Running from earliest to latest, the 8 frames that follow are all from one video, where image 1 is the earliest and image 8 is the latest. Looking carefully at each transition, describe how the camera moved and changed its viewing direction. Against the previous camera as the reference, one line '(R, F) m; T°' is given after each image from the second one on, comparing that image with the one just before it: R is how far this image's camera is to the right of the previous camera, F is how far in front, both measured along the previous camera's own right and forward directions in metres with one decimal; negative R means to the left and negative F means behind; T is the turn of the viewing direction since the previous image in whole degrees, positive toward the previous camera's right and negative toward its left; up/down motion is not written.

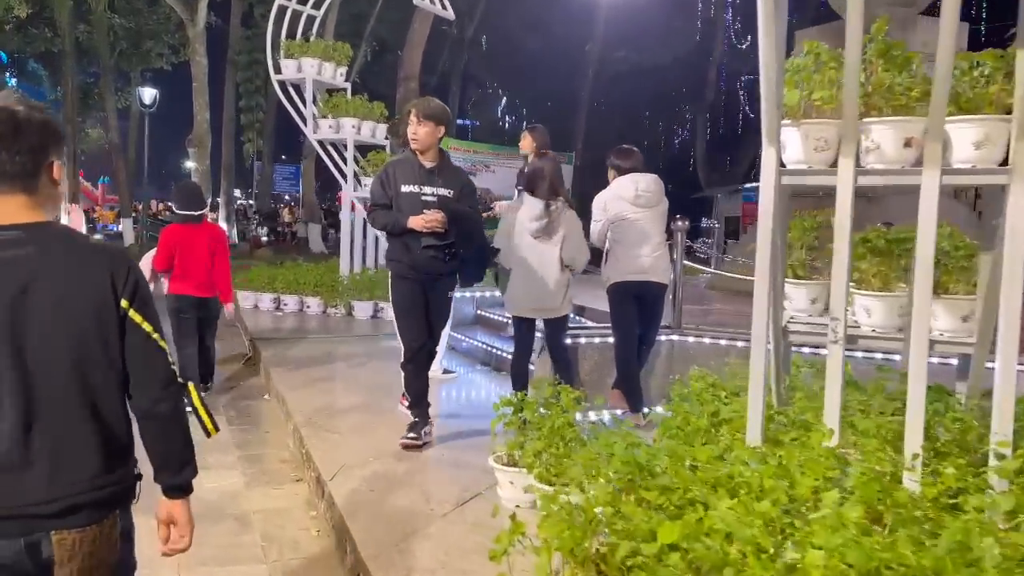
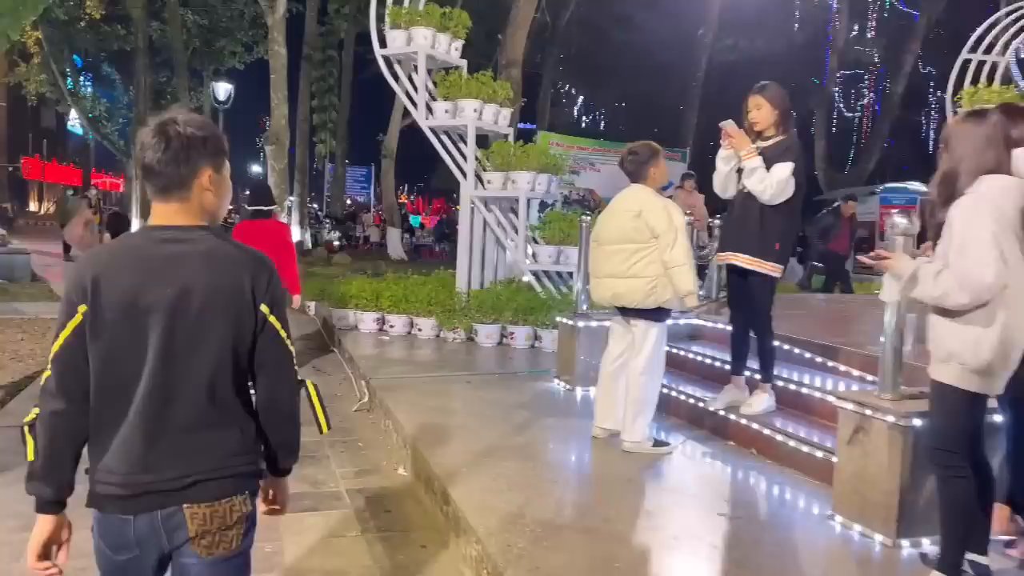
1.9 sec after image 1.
(-1.1, +2.0) m; -4°
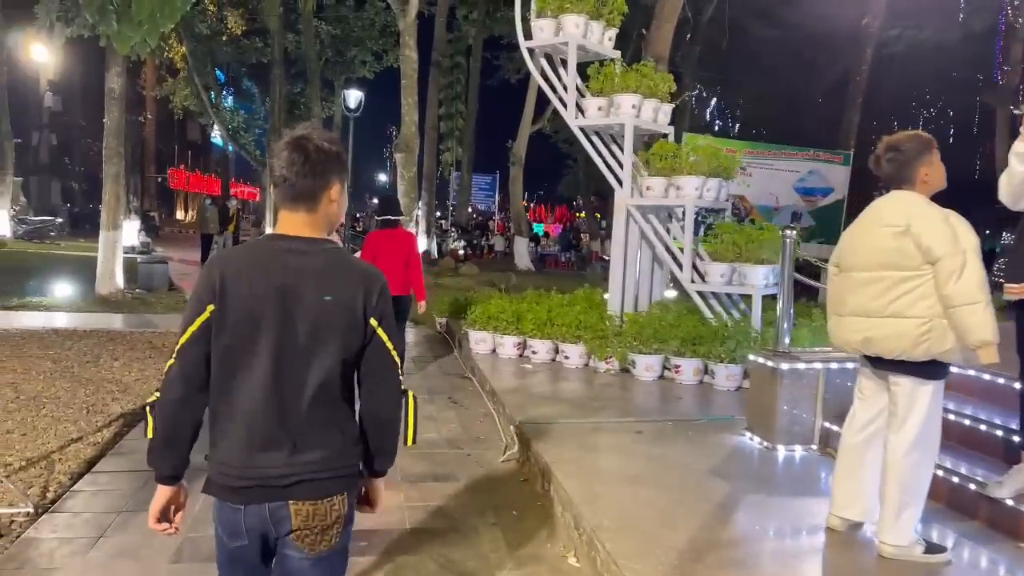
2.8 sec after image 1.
(-0.4, +1.1) m; -8°
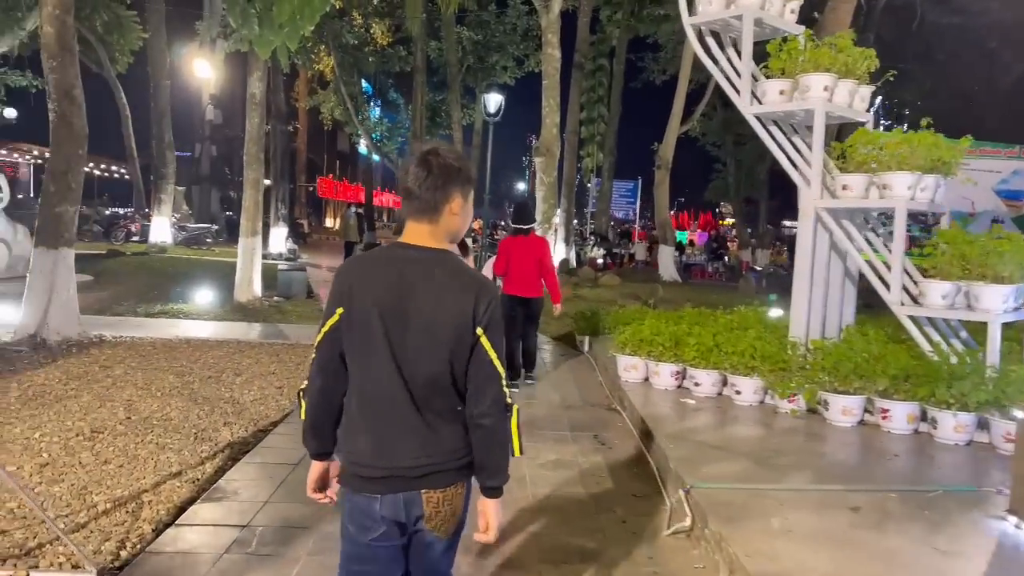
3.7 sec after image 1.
(-0.2, +1.1) m; -10°
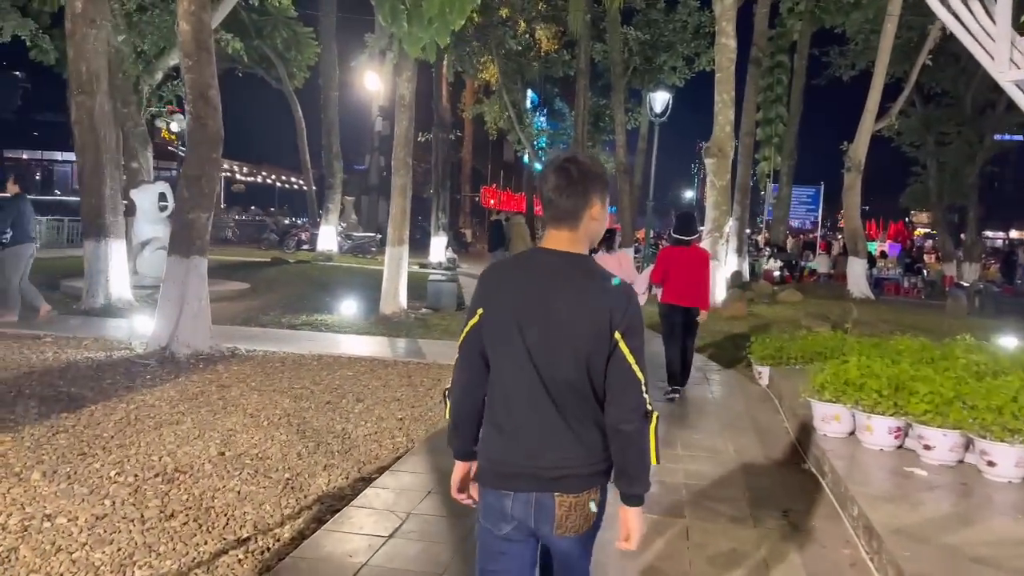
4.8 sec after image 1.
(0.0, +1.3) m; -12°
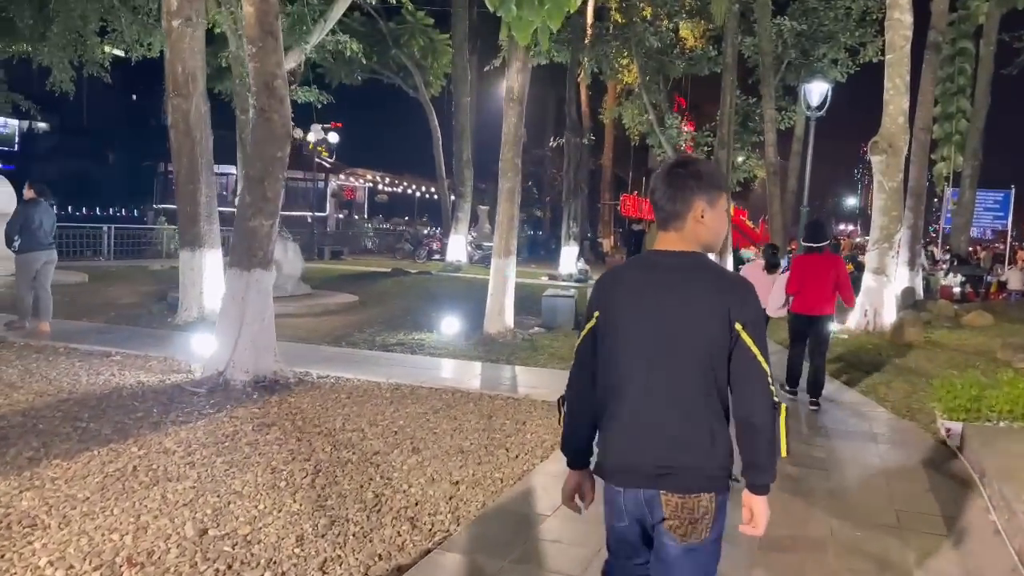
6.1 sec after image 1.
(+0.3, +1.6) m; -10°
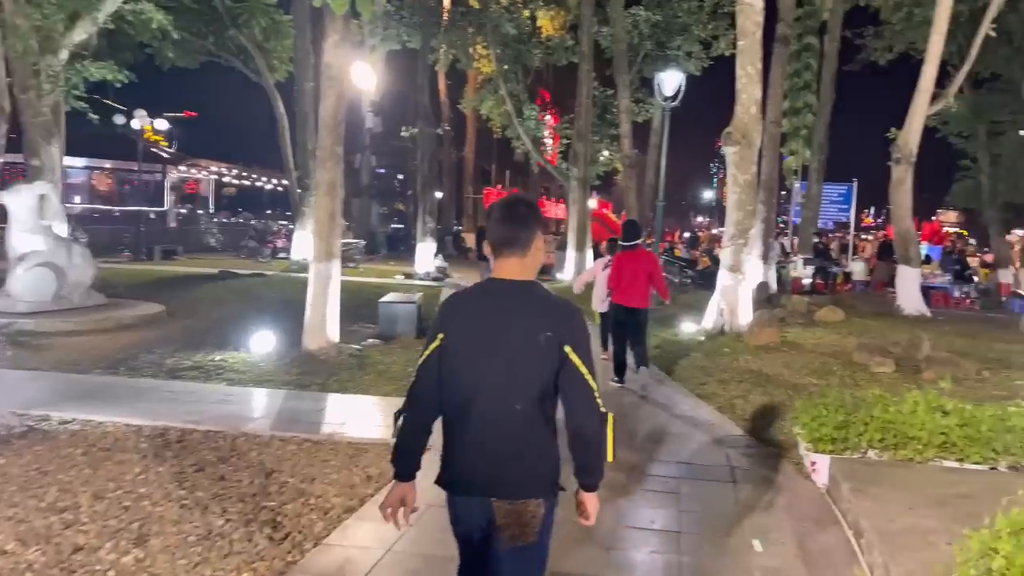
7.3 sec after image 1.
(+0.6, +1.3) m; +9°
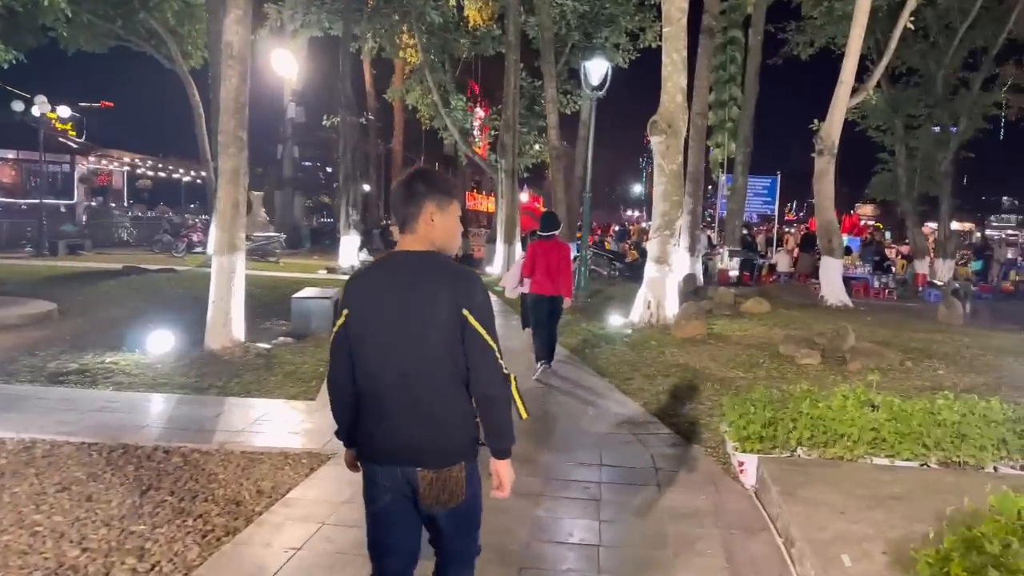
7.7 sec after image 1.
(+0.2, +0.4) m; +5°
